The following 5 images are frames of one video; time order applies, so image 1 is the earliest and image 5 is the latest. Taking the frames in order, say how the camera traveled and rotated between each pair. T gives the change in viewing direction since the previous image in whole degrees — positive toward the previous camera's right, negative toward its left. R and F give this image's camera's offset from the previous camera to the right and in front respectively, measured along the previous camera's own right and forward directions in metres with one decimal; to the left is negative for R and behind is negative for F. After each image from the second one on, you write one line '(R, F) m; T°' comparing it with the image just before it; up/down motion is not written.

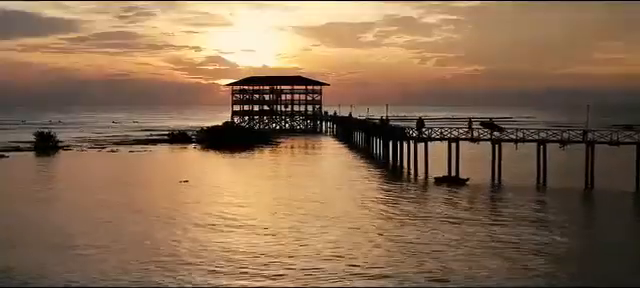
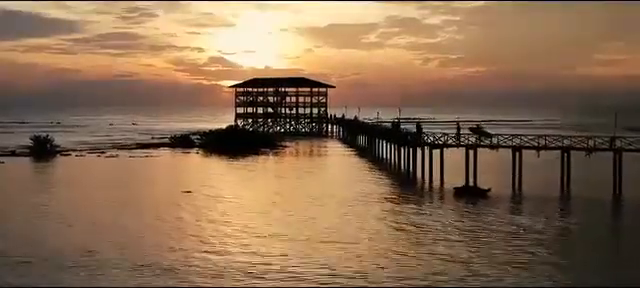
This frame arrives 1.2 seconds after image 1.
(-0.3, +1.4) m; 0°
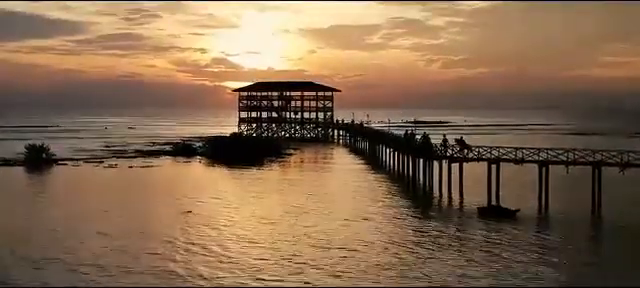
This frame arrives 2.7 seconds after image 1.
(-0.3, +1.7) m; 0°
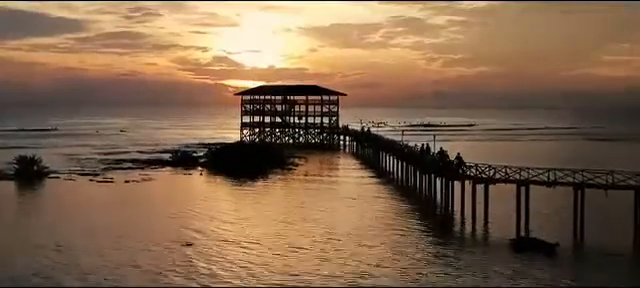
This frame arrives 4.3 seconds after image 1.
(-0.4, +2.1) m; 0°
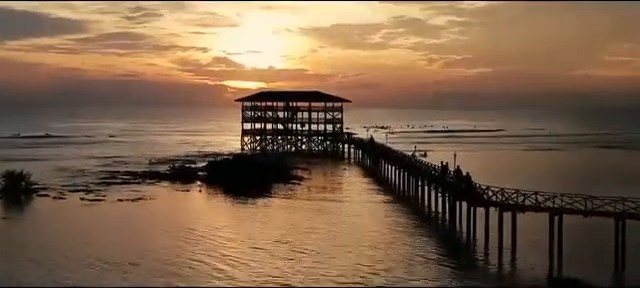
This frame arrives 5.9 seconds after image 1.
(-0.3, +2.1) m; 0°
